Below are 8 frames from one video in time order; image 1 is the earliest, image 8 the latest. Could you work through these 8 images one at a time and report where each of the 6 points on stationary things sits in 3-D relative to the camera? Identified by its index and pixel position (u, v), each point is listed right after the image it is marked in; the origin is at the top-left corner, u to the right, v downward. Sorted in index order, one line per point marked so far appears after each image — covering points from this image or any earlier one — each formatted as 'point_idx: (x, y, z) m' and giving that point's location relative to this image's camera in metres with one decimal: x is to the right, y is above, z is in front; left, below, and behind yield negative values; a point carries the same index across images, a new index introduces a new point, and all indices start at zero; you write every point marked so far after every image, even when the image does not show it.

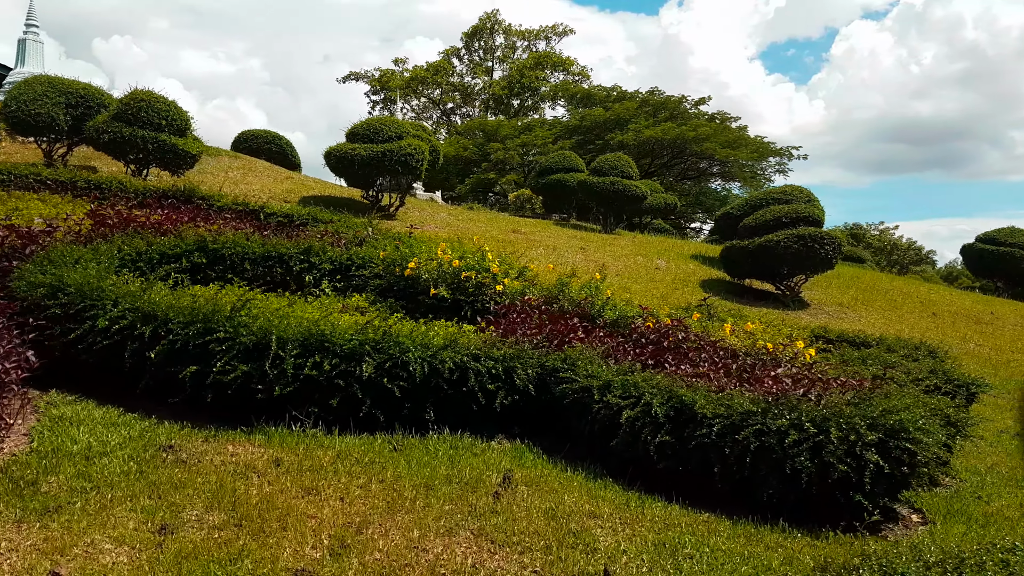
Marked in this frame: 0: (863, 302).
0: (+4.2, -0.2, +11.4) m
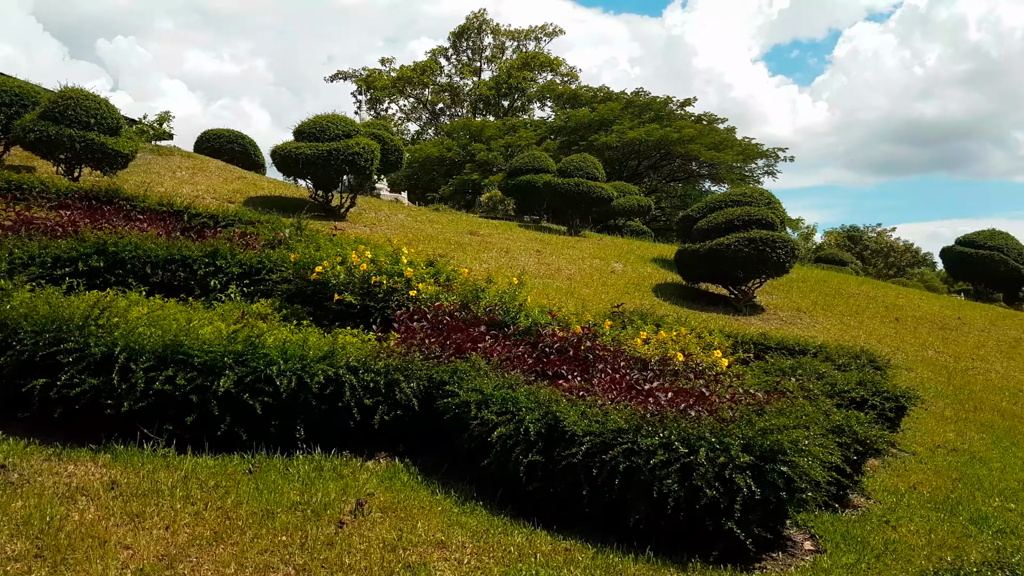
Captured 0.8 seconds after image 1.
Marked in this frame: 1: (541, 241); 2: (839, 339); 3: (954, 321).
0: (+3.6, -0.2, +11.1) m
1: (+0.4, +0.7, +12.7) m
2: (+3.1, -0.6, +8.9) m
3: (+5.4, -0.4, +11.5) m
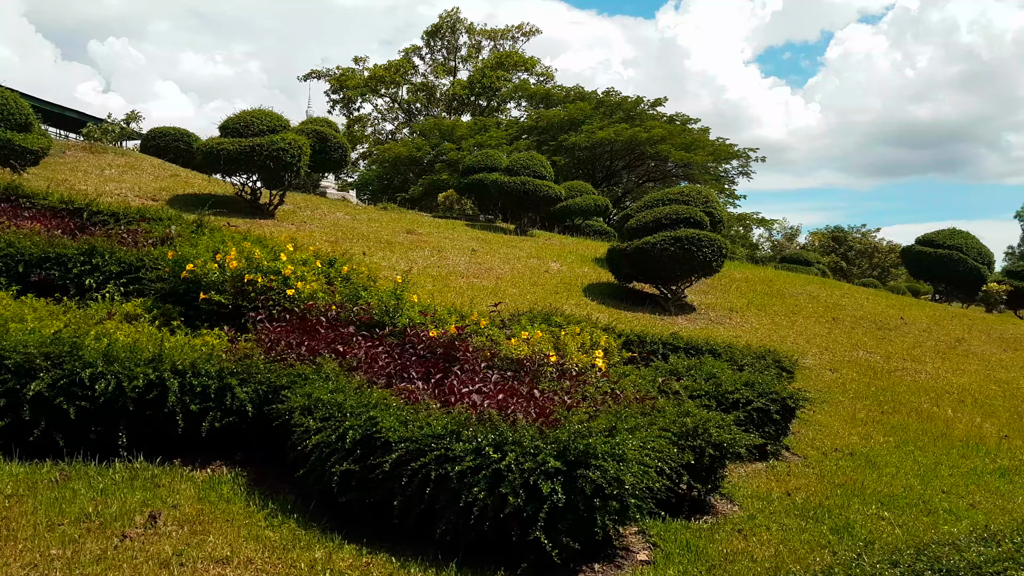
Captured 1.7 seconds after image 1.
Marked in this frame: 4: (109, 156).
0: (+2.8, -0.2, +10.8) m
1: (-0.4, +0.7, +12.5) m
2: (+2.3, -0.6, +8.7) m
3: (+4.6, -0.4, +11.3) m
4: (-5.5, +1.8, +13.1) m
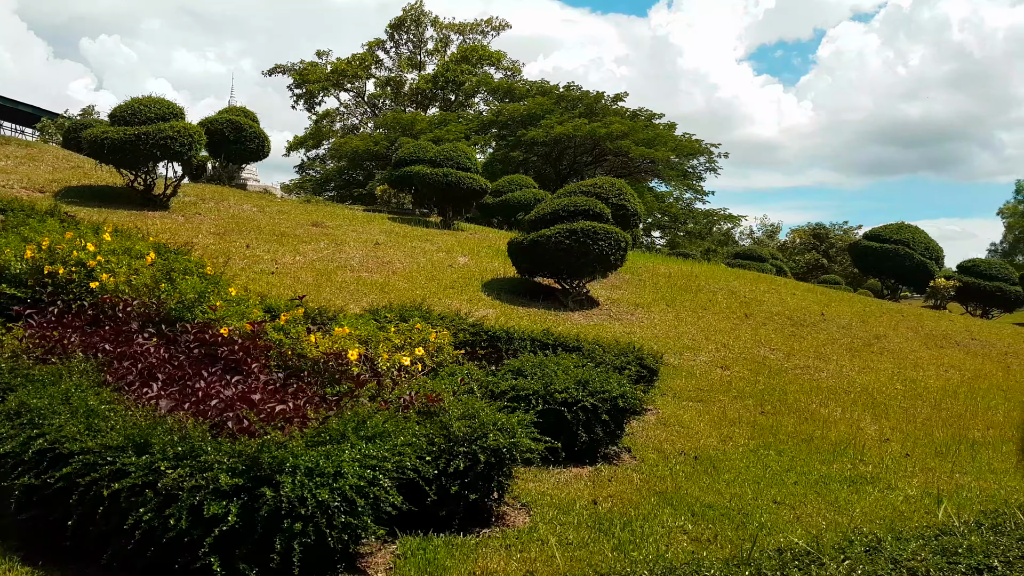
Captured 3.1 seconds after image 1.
0: (+1.7, -0.2, +10.4) m
1: (-1.5, +0.8, +12.0) m
2: (+1.2, -0.5, +8.3) m
3: (+3.5, -0.3, +10.9) m
4: (-6.6, +1.9, +12.6) m
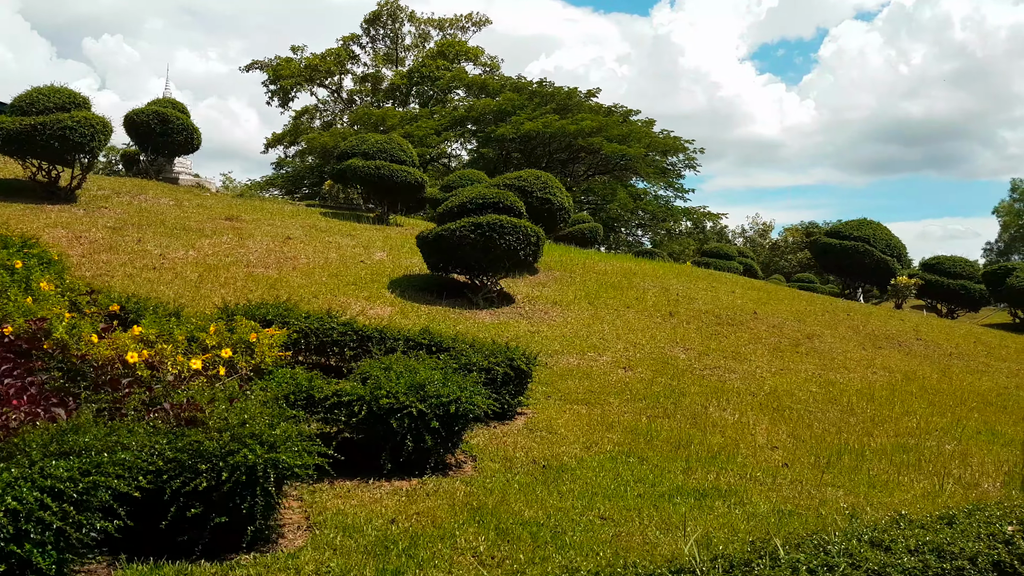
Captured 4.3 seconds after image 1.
0: (+0.8, -0.1, +9.9) m
1: (-2.4, +0.8, +11.6) m
2: (+0.3, -0.5, +7.8) m
3: (+2.6, -0.3, +10.4) m
4: (-7.5, +1.9, +12.2) m
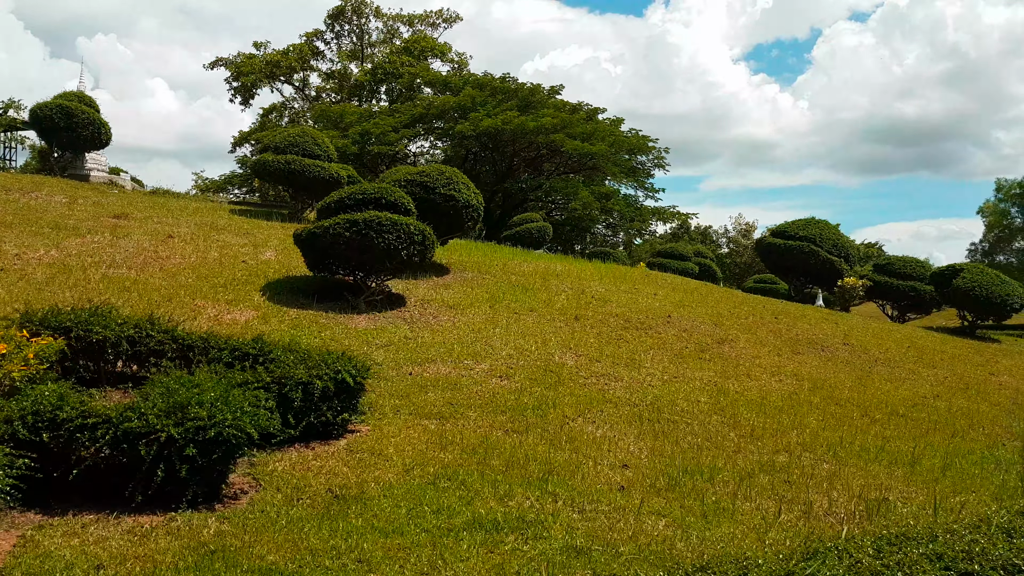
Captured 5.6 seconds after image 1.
0: (-0.2, -0.1, +9.3) m
1: (-3.4, +0.8, +11.0) m
2: (-0.7, -0.5, +7.2) m
3: (+1.5, -0.3, +9.8) m
4: (-8.6, +1.9, +11.5) m
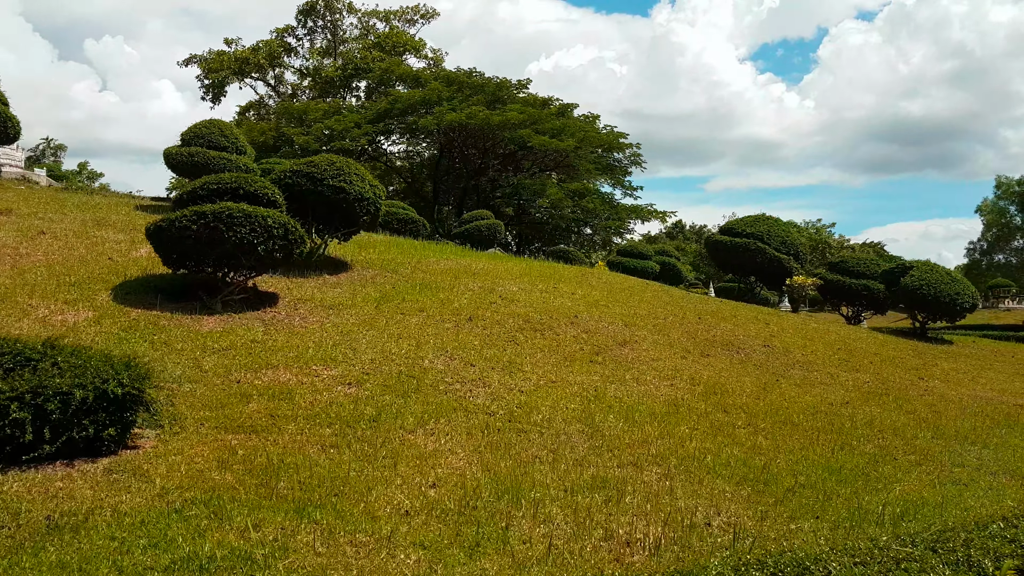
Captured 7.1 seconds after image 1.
0: (-1.2, -0.1, +8.7) m
1: (-4.4, +0.8, +10.4) m
2: (-1.8, -0.5, +6.6) m
3: (+0.5, -0.3, +9.2) m
4: (-9.6, +1.9, +11.0) m
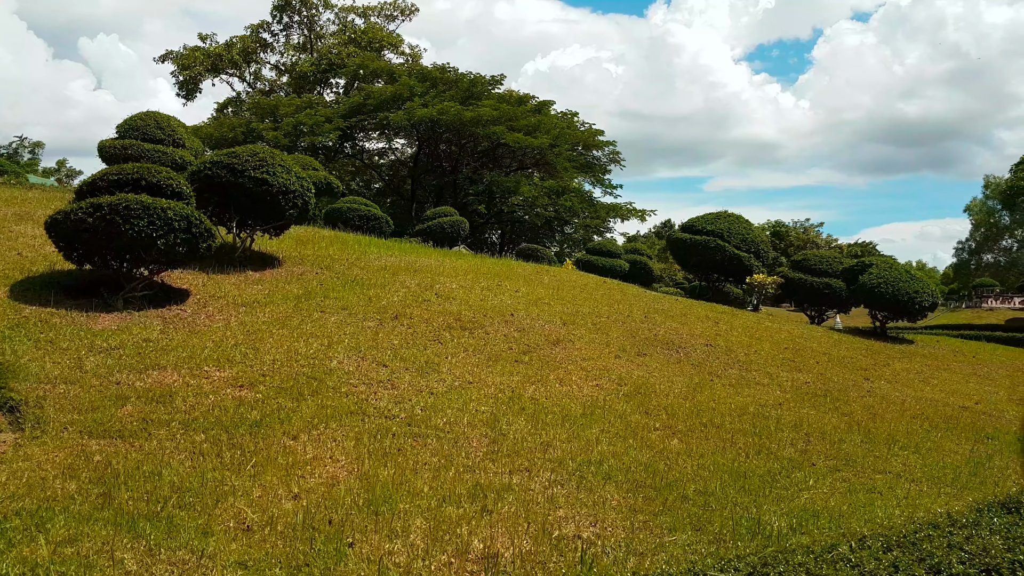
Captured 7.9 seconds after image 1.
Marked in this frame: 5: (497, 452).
0: (-1.9, -0.1, +8.4) m
1: (-5.1, +0.8, +10.1) m
2: (-2.4, -0.5, +6.3) m
3: (-0.1, -0.3, +8.9) m
4: (-10.2, +1.9, +10.7) m
5: (-0.1, -0.9, +5.5) m
